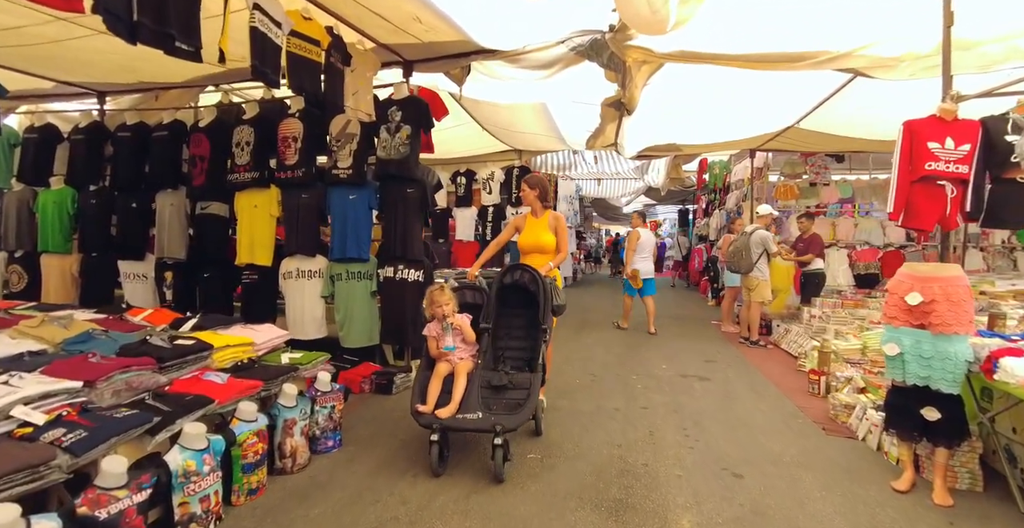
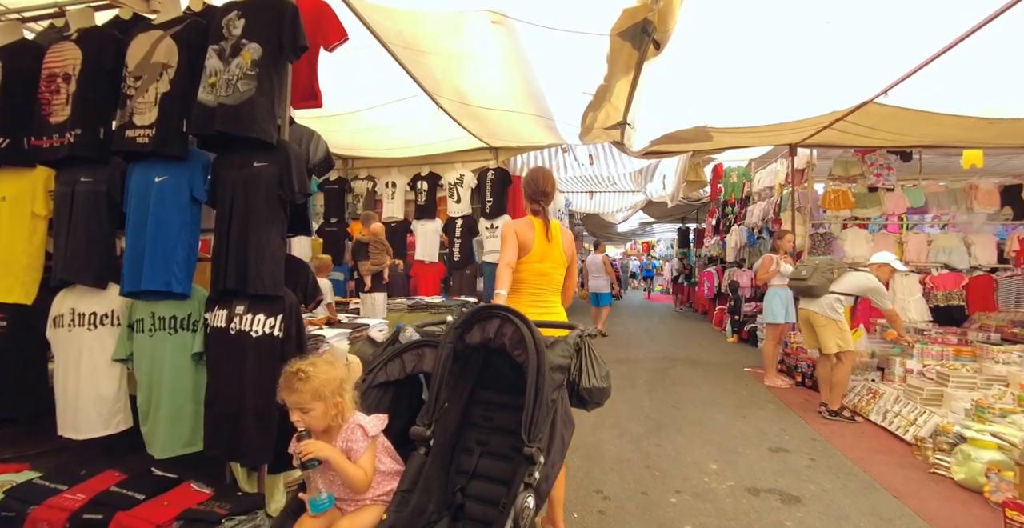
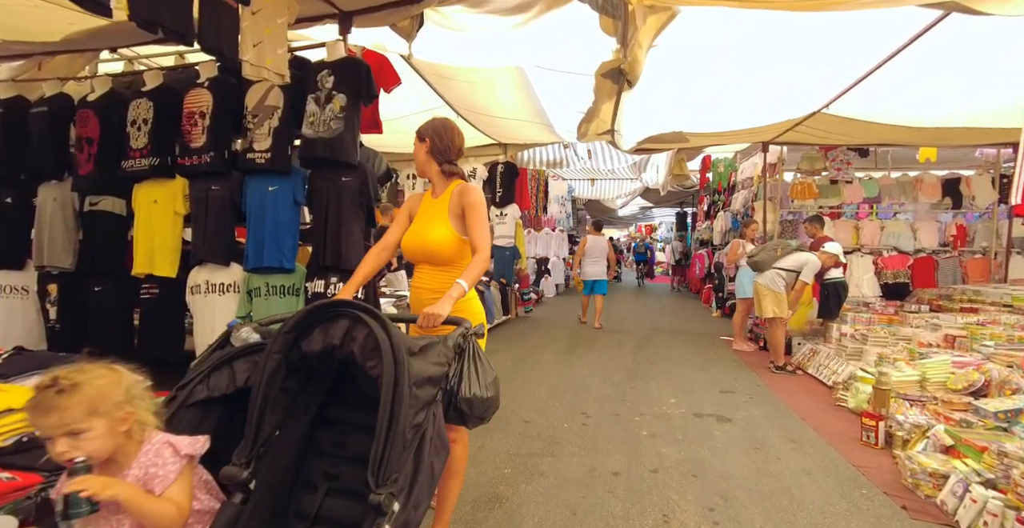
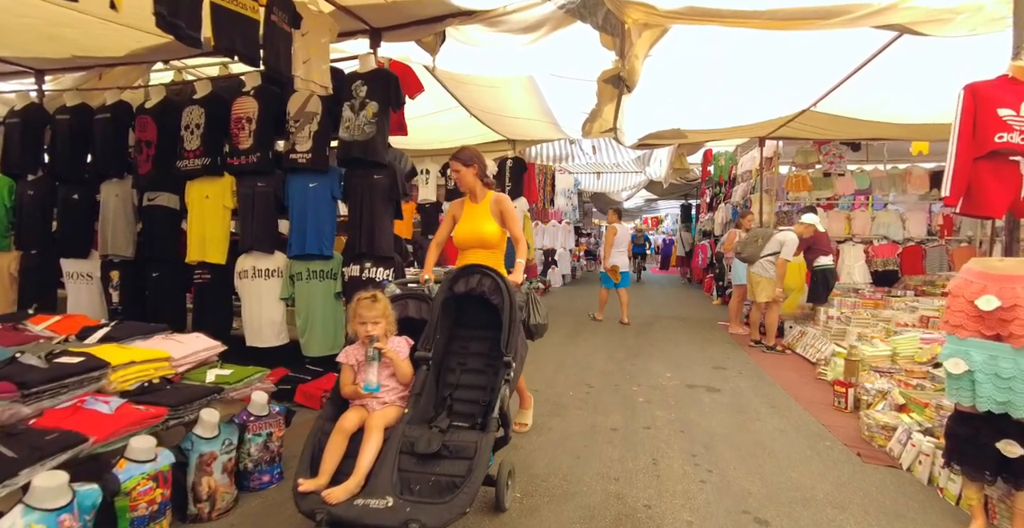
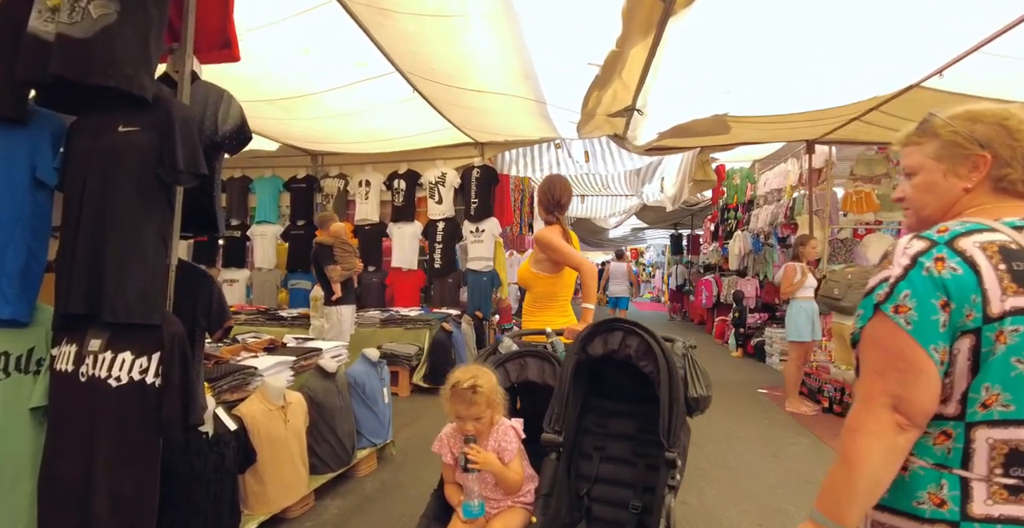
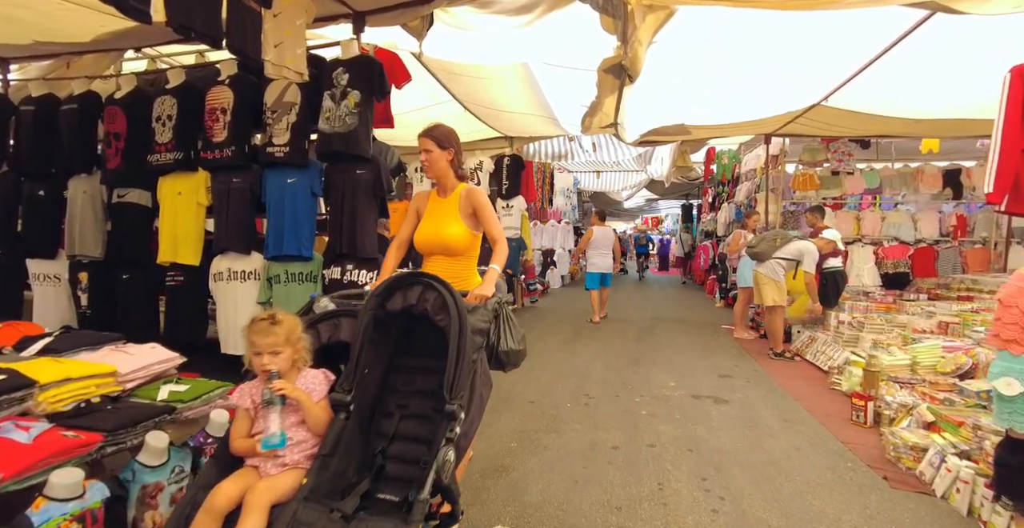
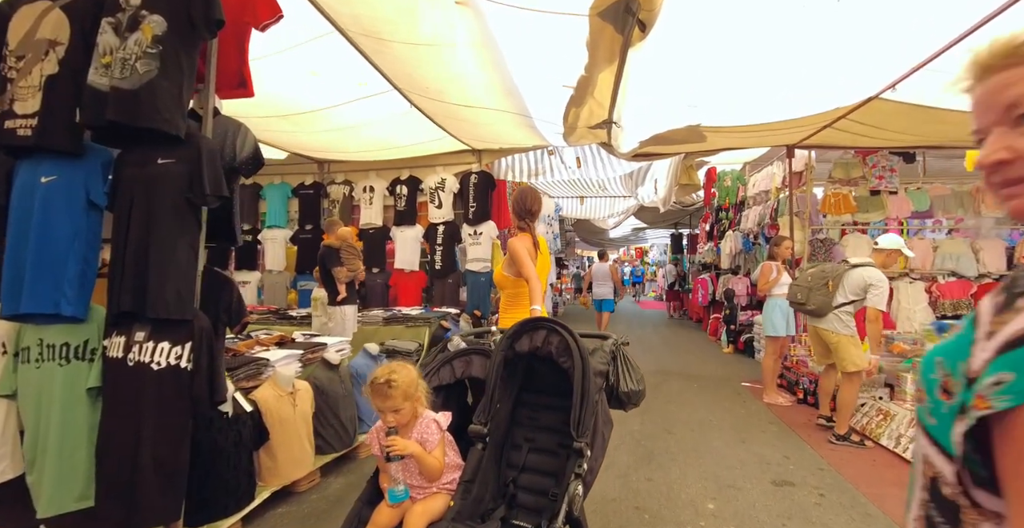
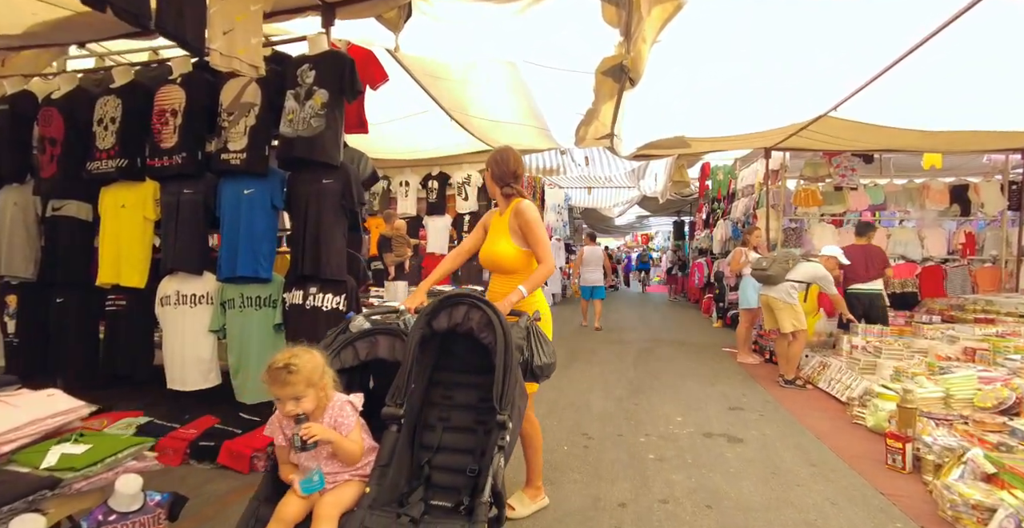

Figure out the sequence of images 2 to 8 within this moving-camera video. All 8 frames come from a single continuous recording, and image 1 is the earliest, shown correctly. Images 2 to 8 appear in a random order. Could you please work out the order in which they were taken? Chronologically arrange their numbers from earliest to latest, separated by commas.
4, 6, 3, 8, 2, 7, 5
